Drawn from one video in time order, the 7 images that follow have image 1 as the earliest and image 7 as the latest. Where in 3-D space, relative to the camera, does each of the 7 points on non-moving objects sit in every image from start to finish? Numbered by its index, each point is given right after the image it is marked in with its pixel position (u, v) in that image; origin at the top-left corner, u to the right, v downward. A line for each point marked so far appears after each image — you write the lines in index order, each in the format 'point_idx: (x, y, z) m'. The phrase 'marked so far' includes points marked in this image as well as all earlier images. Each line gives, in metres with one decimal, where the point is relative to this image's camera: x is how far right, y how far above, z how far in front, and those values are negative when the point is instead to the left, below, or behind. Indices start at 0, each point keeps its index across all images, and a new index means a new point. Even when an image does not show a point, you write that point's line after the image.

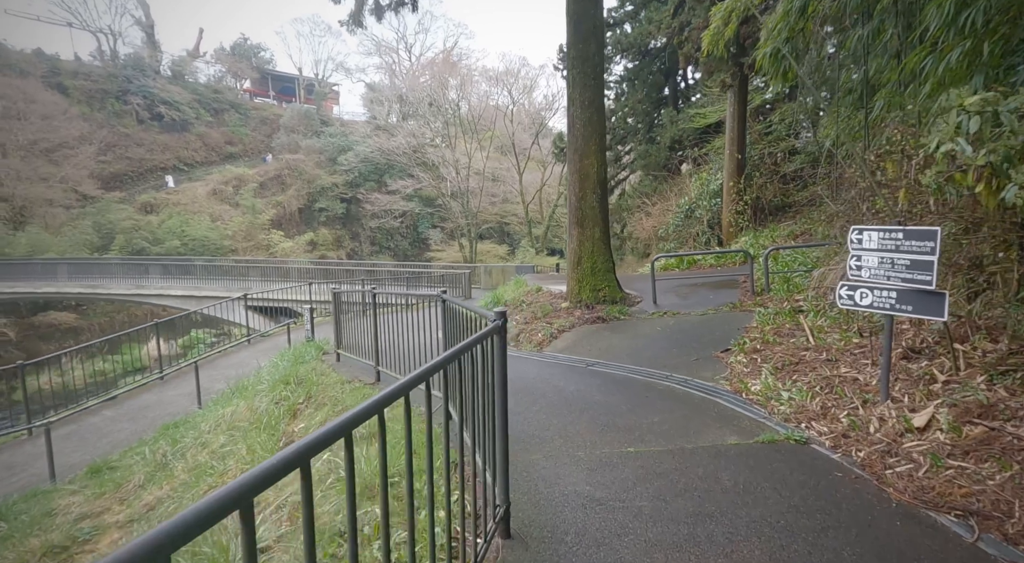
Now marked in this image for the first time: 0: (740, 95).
0: (+5.0, +4.1, +12.3) m
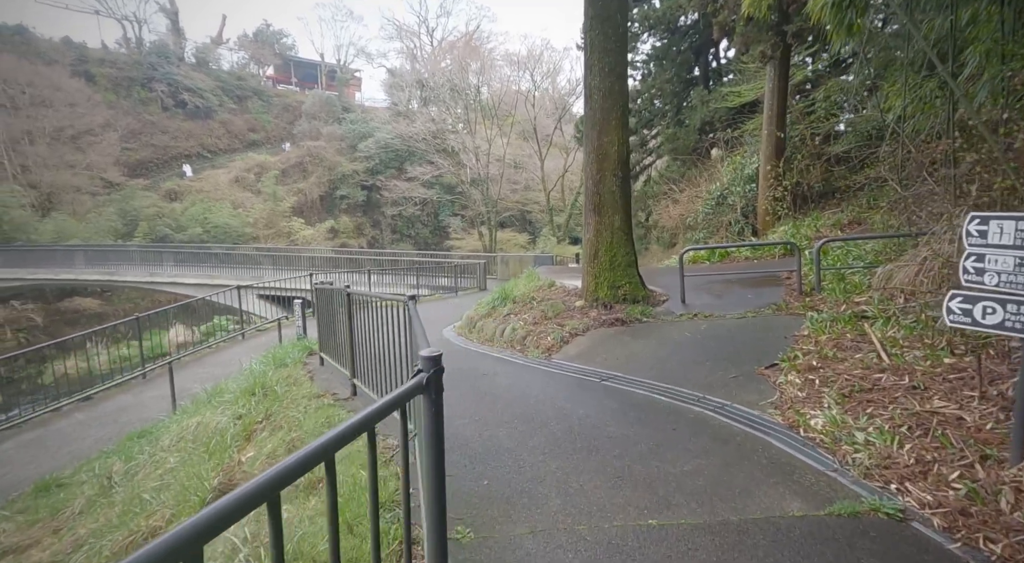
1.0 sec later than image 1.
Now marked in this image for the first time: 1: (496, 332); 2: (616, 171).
0: (+5.3, +4.2, +11.0) m
1: (-0.2, -0.7, +7.7) m
2: (+1.3, +1.4, +6.9) m
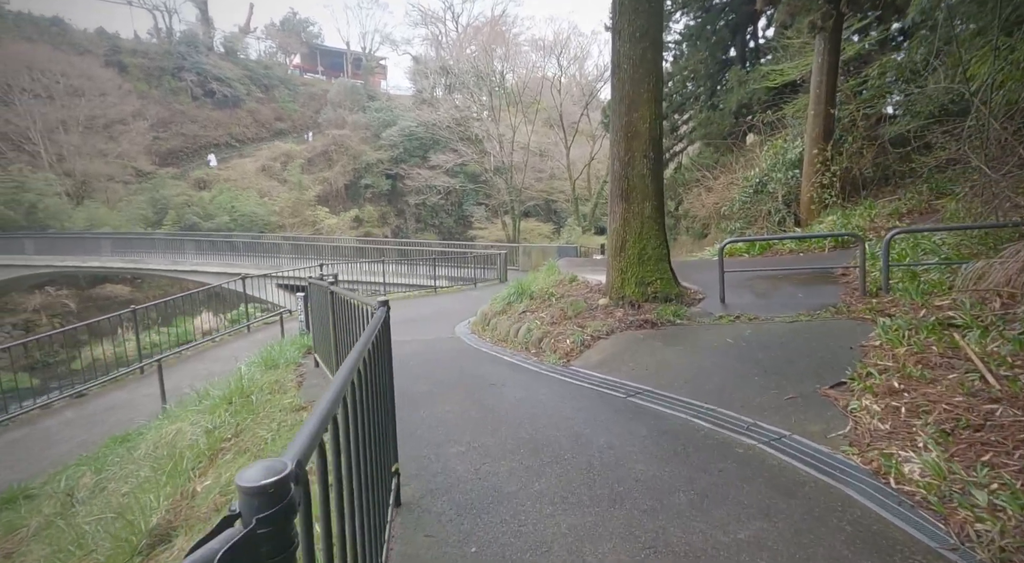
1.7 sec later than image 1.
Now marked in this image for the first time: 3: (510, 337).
0: (+5.7, +4.3, +9.9) m
1: (0.0, -0.6, +6.9) m
2: (+1.5, +1.4, +6.0) m
3: (0.0, -0.7, +6.9) m
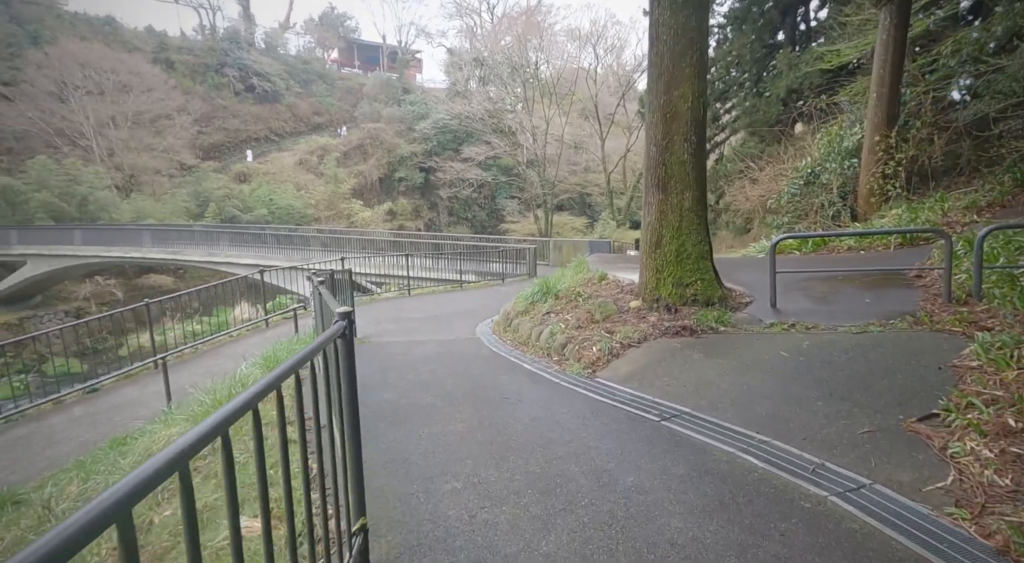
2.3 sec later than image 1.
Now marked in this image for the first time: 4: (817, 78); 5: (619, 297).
0: (+6.2, +4.3, +8.9) m
1: (+0.3, -0.6, +6.3) m
2: (+1.7, +1.4, +5.3) m
3: (+0.2, -0.7, +6.3) m
4: (+6.7, +4.5, +12.3) m
5: (+1.2, -0.2, +6.2) m
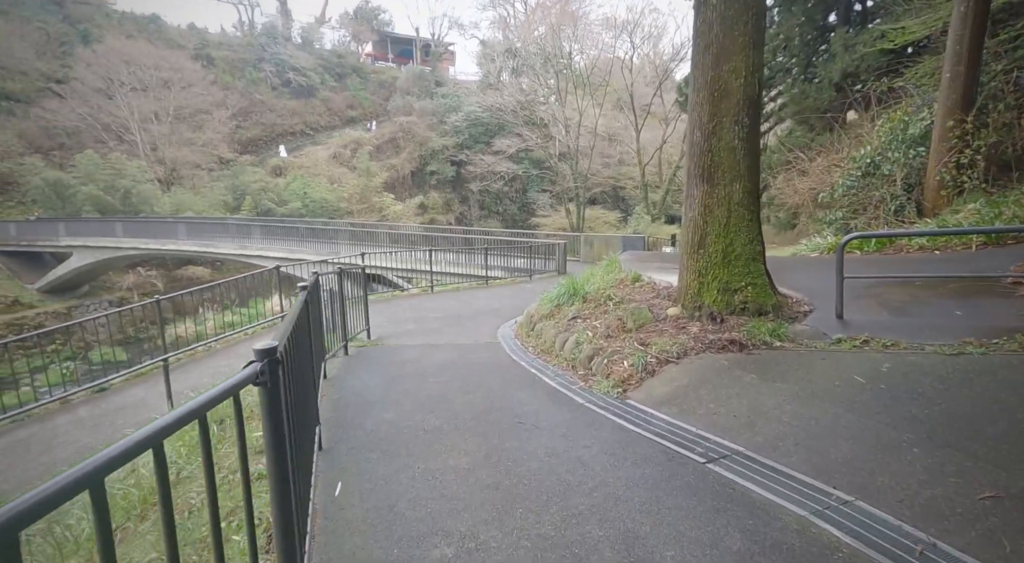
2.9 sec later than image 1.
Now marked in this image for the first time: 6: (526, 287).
0: (+6.6, +4.2, +7.8) m
1: (+0.5, -0.6, +5.7) m
2: (+1.9, +1.4, +4.6) m
3: (+0.4, -0.7, +5.7) m
4: (+7.3, +4.5, +11.2) m
5: (+1.4, -0.2, +5.4) m
6: (+0.3, -0.1, +14.0) m
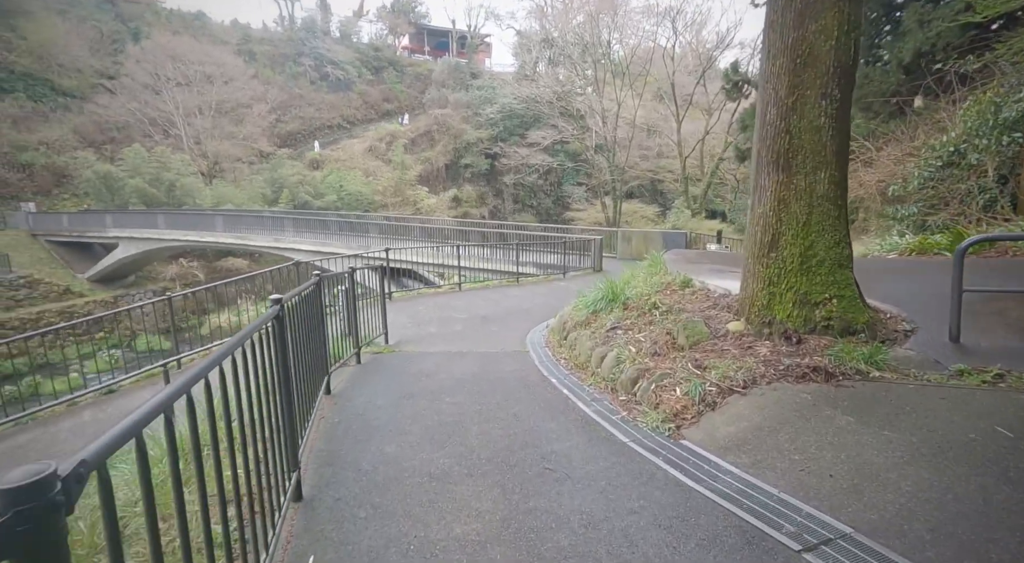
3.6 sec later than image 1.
0: (+7.0, +4.1, +6.6) m
1: (+0.7, -0.7, +4.9) m
2: (+2.1, +1.3, +3.7) m
3: (+0.7, -0.8, +4.9) m
4: (+8.0, +4.4, +9.9) m
5: (+1.7, -0.3, +4.6) m
6: (+1.1, -0.1, +13.2) m
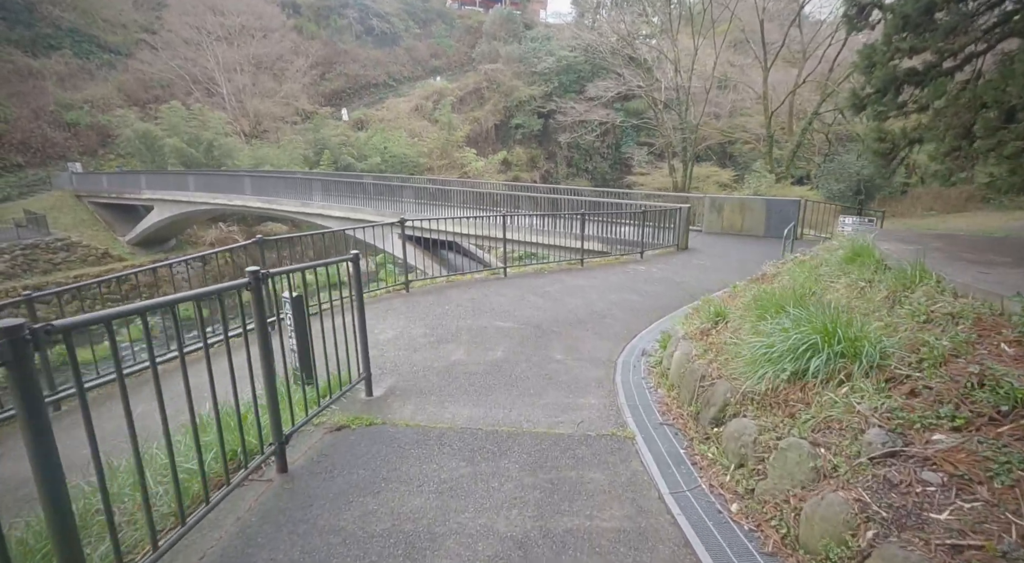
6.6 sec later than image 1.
0: (+7.6, +3.9, +2.4) m
1: (+1.1, -0.9, +1.5) m
2: (+2.4, +1.0, +0.1) m
3: (+1.1, -1.0, +1.6) m
4: (+8.9, +4.3, +5.6) m
5: (+2.0, -0.5, +1.1) m
6: (+2.2, +0.2, +9.7) m
